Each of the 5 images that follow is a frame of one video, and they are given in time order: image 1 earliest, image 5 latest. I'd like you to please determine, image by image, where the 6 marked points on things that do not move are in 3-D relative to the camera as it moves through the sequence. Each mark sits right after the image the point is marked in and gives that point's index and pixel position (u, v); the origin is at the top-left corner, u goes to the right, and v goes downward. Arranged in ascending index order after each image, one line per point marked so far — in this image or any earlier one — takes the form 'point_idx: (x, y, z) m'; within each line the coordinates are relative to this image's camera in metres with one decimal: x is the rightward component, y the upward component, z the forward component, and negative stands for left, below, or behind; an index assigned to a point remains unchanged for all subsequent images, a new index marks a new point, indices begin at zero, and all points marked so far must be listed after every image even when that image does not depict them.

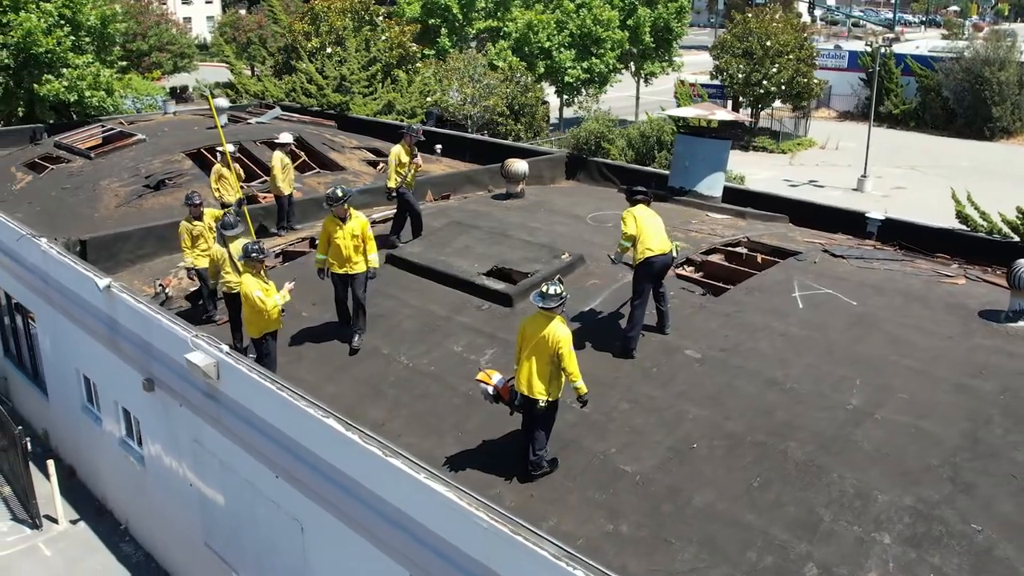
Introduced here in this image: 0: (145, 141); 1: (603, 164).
0: (-6.0, +2.4, +16.9) m
1: (+1.5, +2.1, +17.1) m
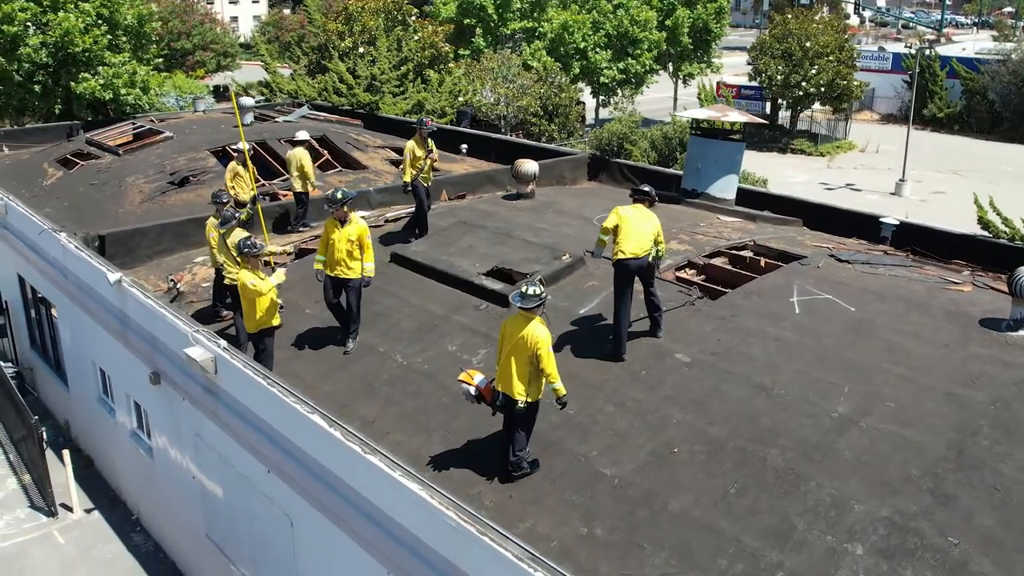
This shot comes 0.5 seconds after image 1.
0: (-5.7, +2.5, +17.2) m
1: (+1.9, +2.1, +17.0) m
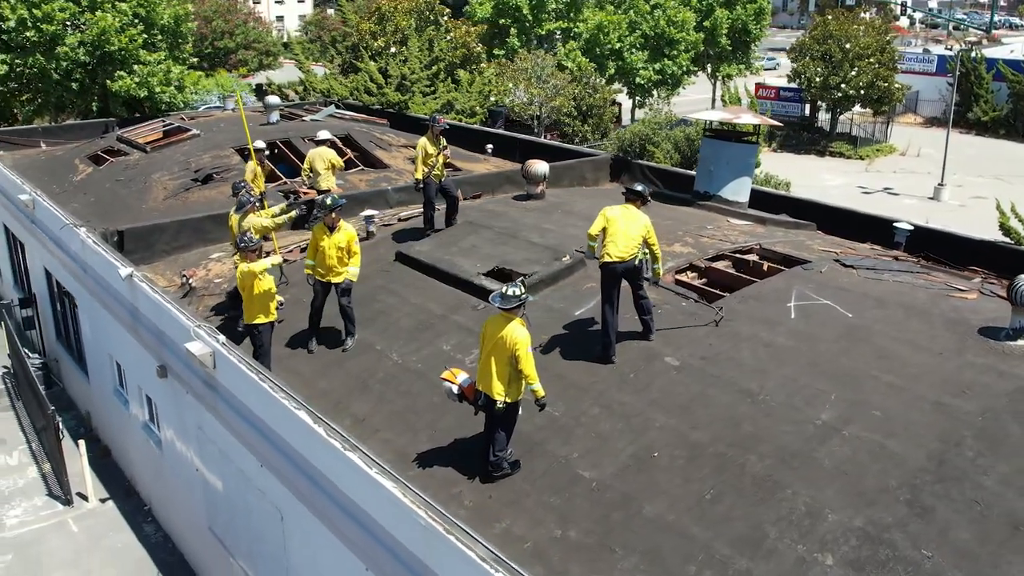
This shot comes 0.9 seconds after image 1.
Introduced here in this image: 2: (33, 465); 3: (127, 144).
0: (-5.3, +2.6, +17.5) m
1: (+2.2, +2.0, +16.9) m
2: (-6.7, -2.5, +14.2) m
3: (-6.6, +2.5, +17.7) m
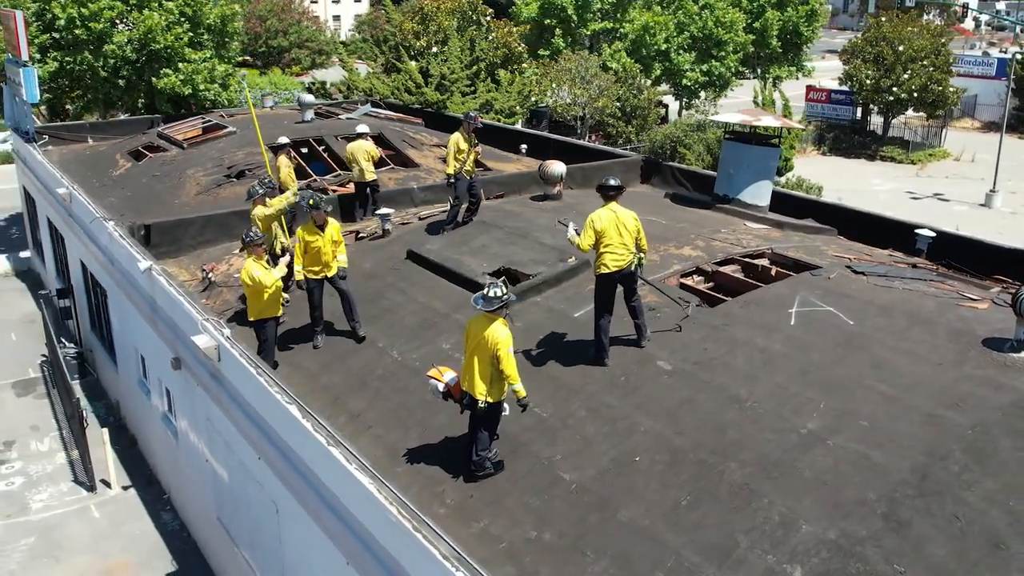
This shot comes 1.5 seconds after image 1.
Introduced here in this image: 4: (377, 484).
0: (-4.8, +2.7, +17.8) m
1: (+2.7, +2.0, +16.8) m
2: (-6.4, -2.3, +14.6) m
3: (-6.1, +2.6, +18.1) m
4: (-1.0, -1.4, +7.5) m
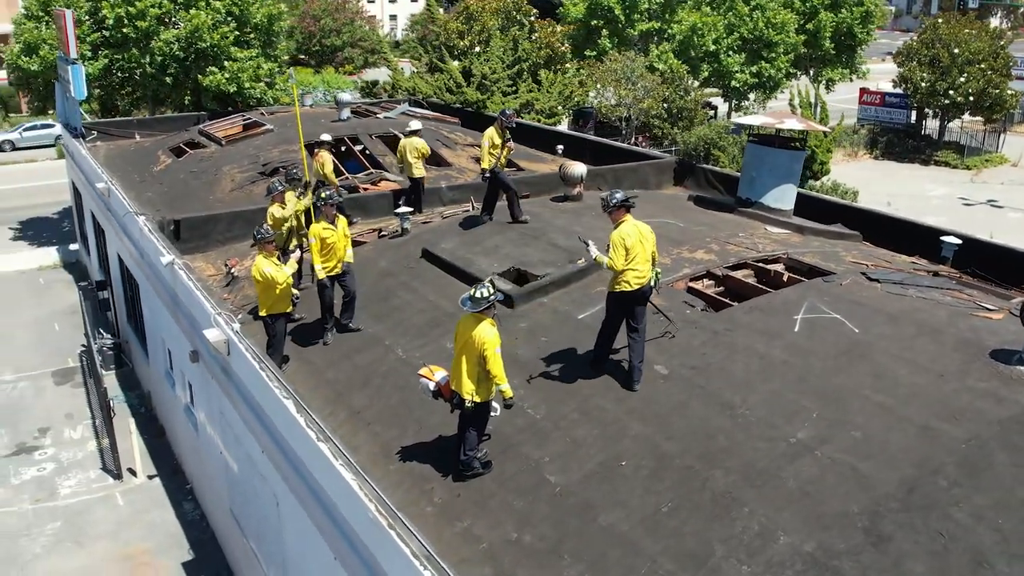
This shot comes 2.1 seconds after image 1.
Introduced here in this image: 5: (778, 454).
0: (-4.2, +2.8, +18.0) m
1: (+3.2, +1.9, +16.6) m
2: (-6.1, -2.2, +15.0) m
3: (-5.5, +2.7, +18.4) m
4: (-1.1, -1.4, +7.5) m
5: (+1.9, -1.2, +7.4) m
